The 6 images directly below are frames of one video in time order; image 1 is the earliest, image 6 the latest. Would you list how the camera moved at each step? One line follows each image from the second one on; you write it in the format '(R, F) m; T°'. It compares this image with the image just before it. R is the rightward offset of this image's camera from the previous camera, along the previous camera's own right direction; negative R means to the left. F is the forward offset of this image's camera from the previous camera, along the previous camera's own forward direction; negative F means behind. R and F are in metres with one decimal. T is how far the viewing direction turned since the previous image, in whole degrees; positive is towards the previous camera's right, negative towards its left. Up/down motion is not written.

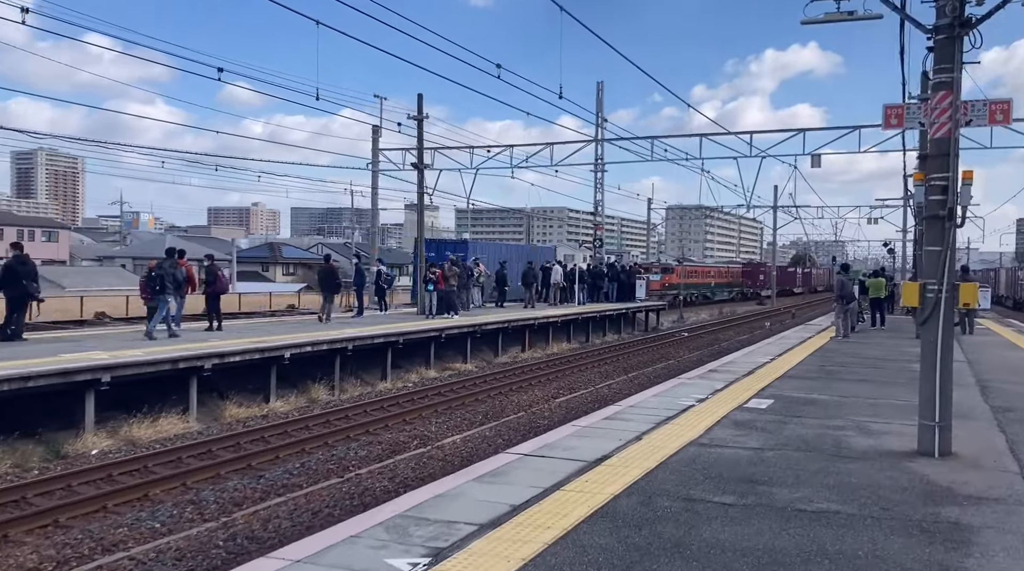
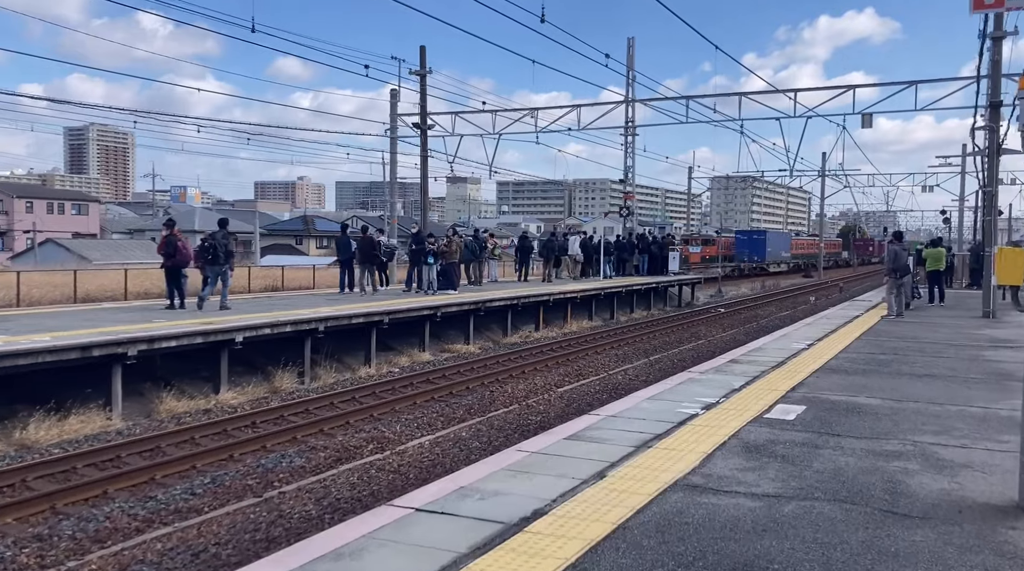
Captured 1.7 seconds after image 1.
(+0.8, +2.4) m; -3°
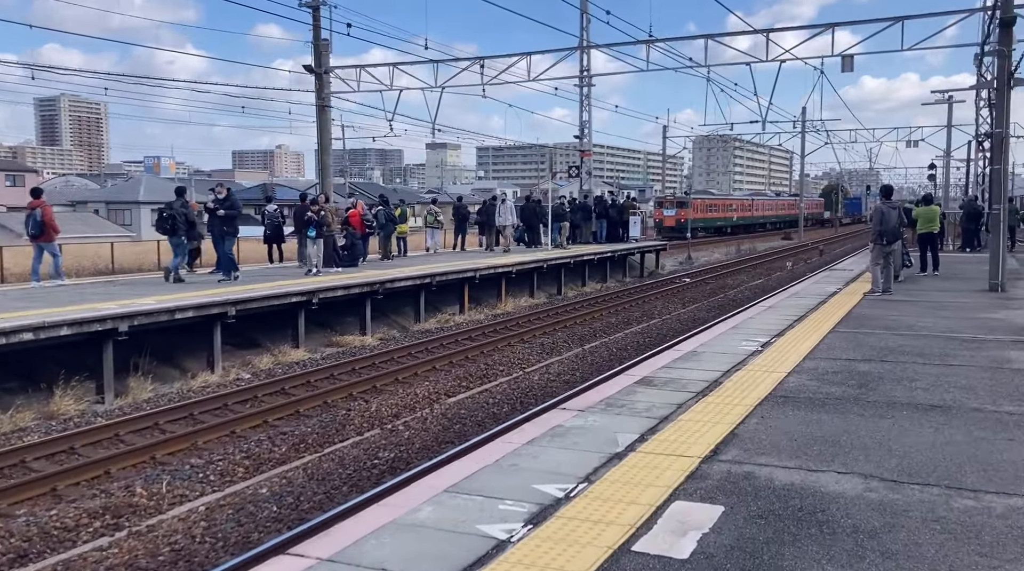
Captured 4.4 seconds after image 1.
(+1.5, +3.7) m; +1°
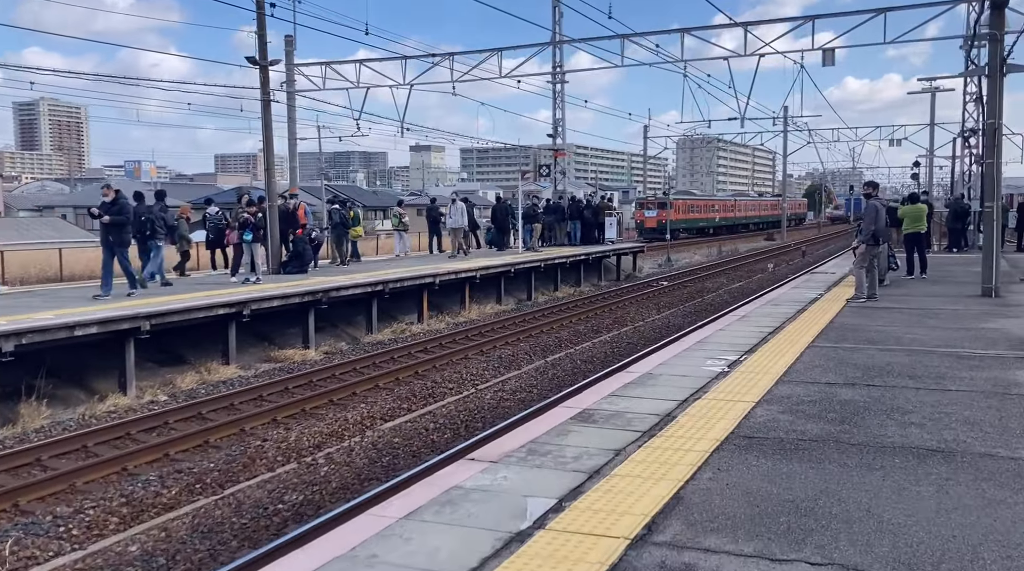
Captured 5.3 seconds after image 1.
(+0.5, +1.3) m; +1°
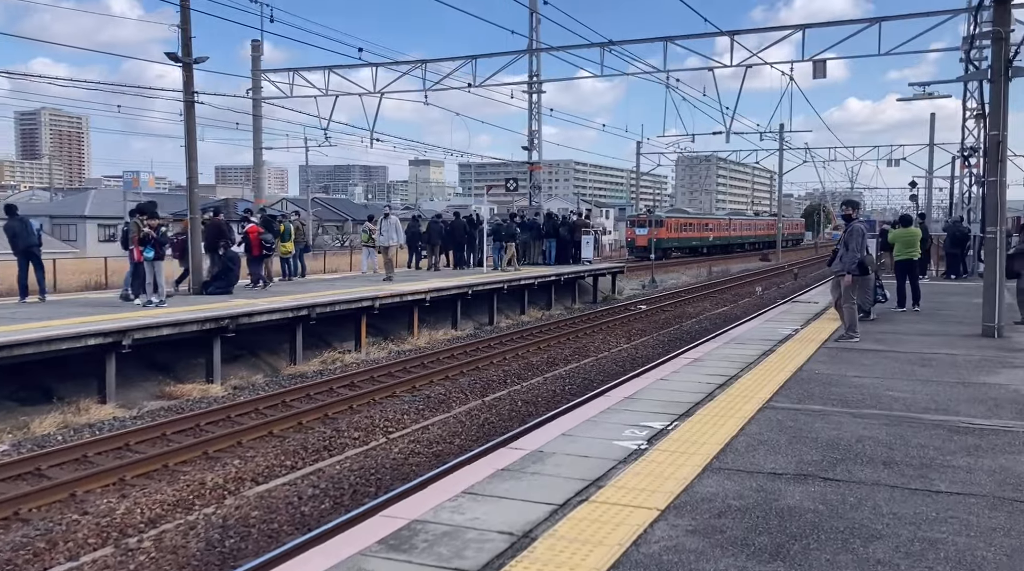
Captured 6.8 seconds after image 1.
(+1.0, +1.9) m; 0°
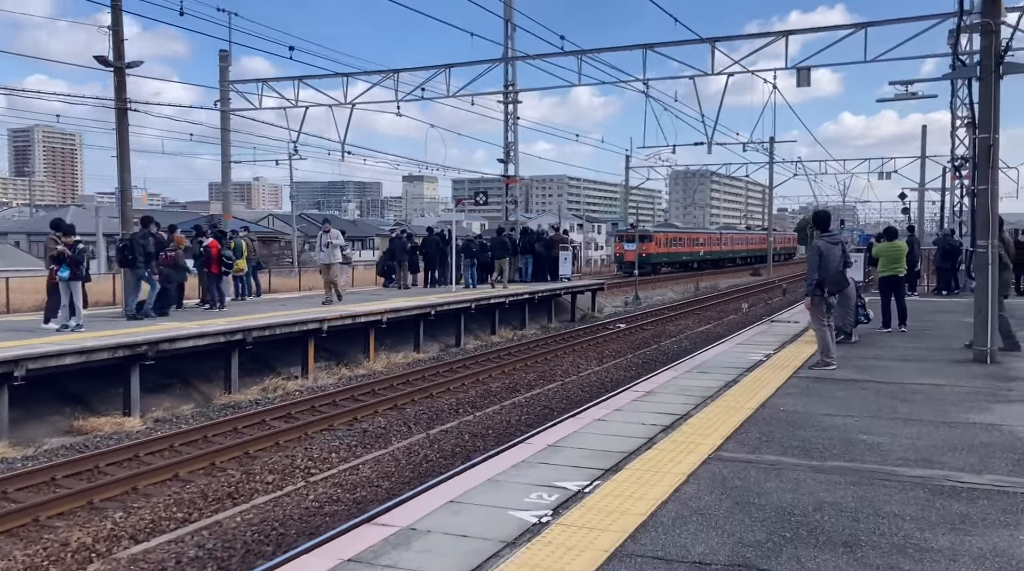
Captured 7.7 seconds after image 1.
(+0.7, +1.2) m; 0°
